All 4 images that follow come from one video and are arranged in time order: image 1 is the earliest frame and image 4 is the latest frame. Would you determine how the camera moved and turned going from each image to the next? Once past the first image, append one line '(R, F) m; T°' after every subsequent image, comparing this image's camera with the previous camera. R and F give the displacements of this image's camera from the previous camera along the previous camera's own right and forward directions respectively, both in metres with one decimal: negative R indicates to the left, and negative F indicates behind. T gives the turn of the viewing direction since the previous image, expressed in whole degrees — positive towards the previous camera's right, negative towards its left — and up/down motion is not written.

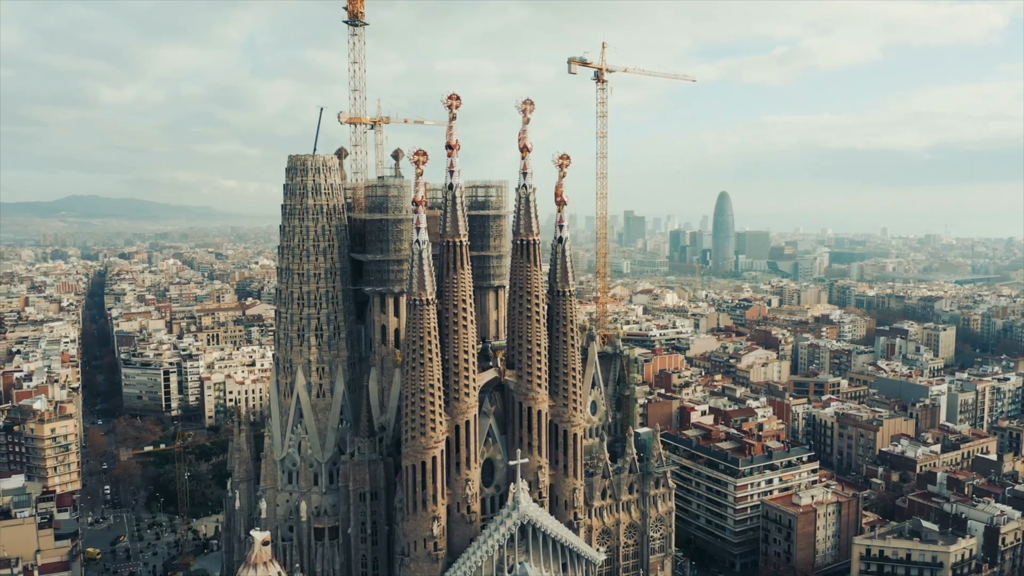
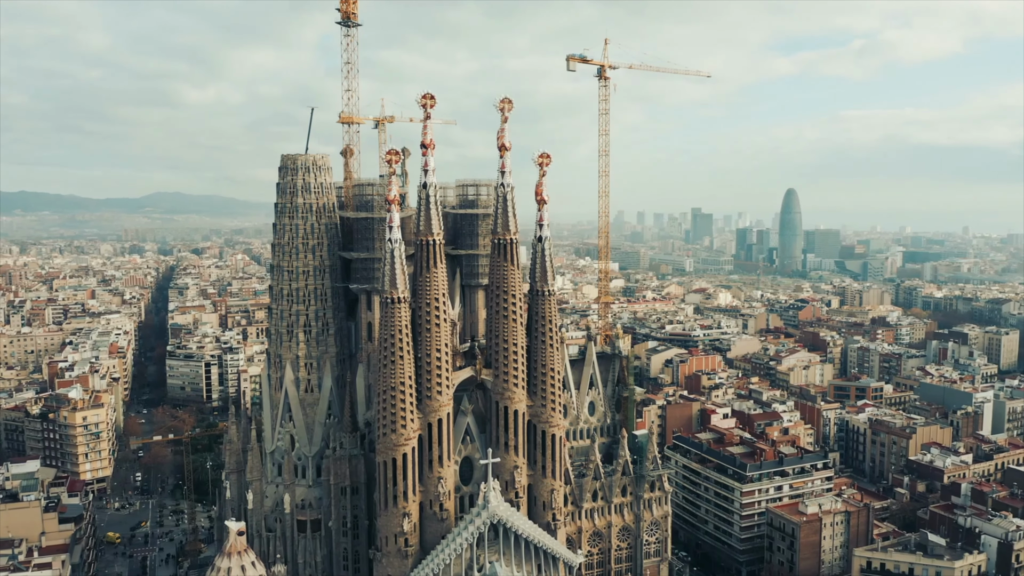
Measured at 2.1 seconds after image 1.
(+3.4, +0.2) m; -5°
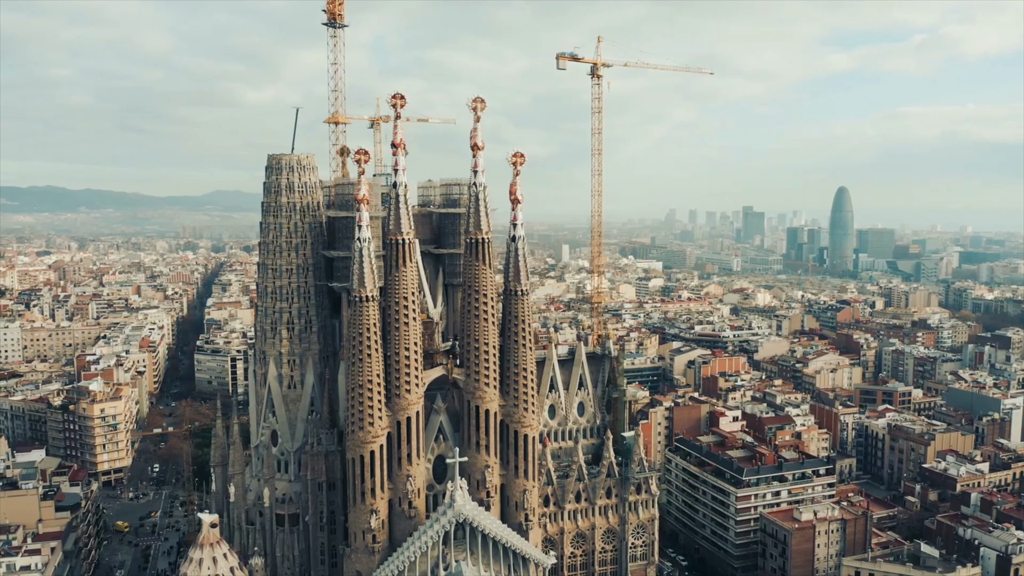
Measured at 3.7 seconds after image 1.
(+2.9, +0.1) m; -3°
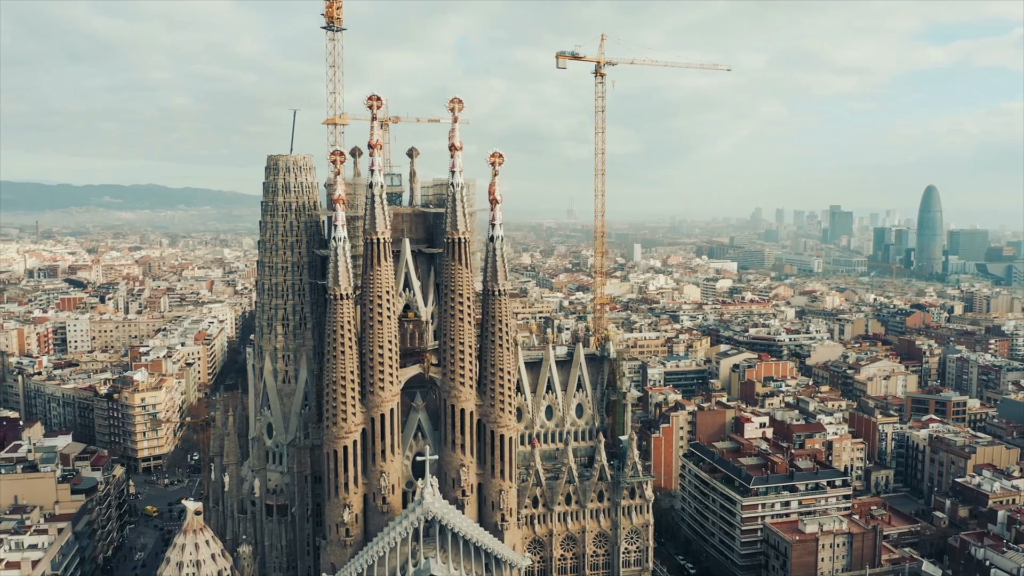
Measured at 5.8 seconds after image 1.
(+3.9, +0.2) m; -6°
